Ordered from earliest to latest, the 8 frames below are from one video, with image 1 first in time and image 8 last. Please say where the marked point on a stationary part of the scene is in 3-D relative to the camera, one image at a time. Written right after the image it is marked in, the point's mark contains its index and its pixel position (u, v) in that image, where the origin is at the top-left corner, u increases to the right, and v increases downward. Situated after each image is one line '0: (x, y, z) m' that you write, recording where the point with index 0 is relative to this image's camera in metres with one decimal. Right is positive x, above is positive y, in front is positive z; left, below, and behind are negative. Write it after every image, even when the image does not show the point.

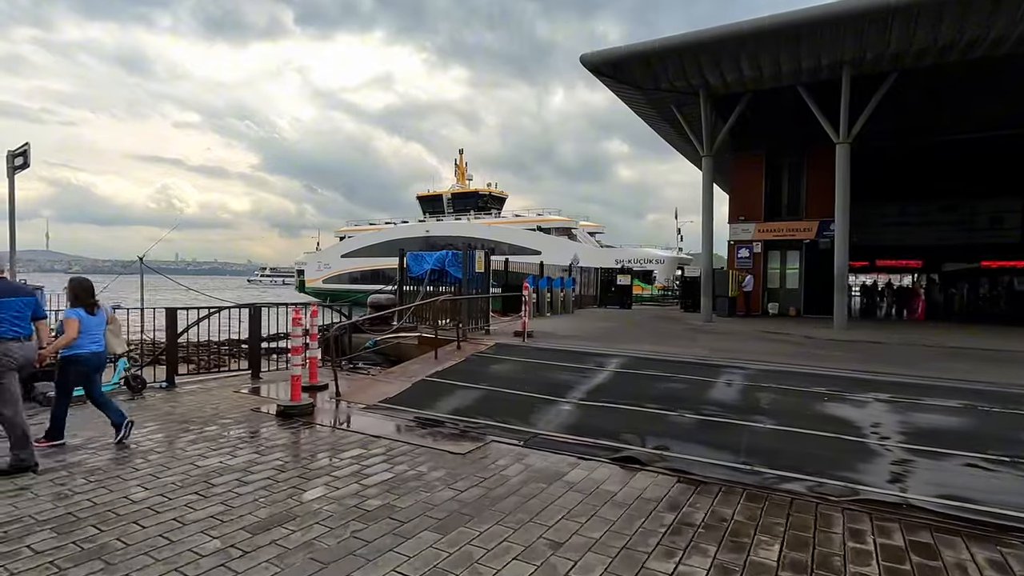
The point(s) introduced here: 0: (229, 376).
0: (-4.6, -1.4, +8.7) m
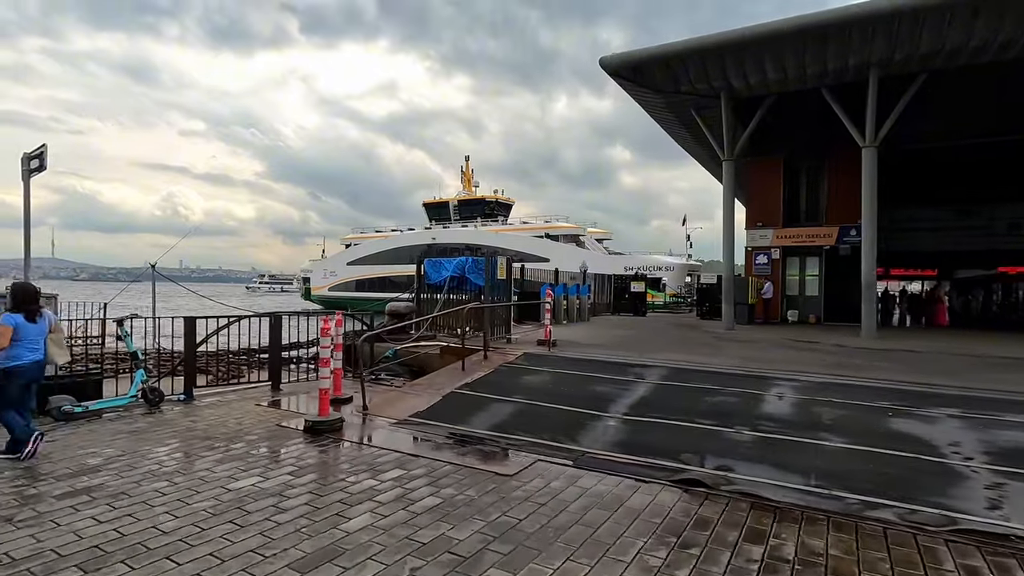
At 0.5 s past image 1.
0: (-4.1, -1.6, +8.4) m
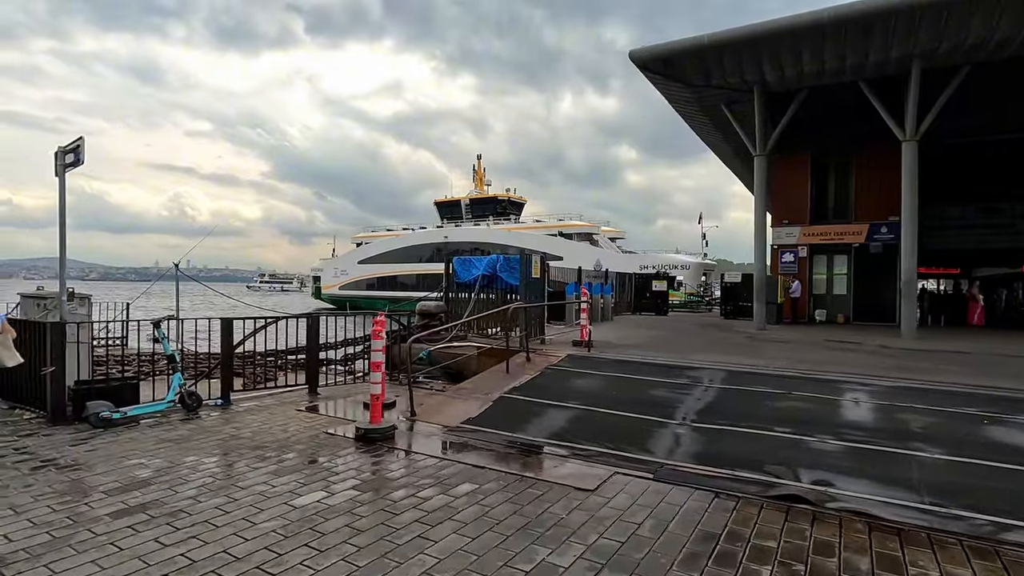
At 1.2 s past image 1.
0: (-3.4, -1.6, +8.1) m
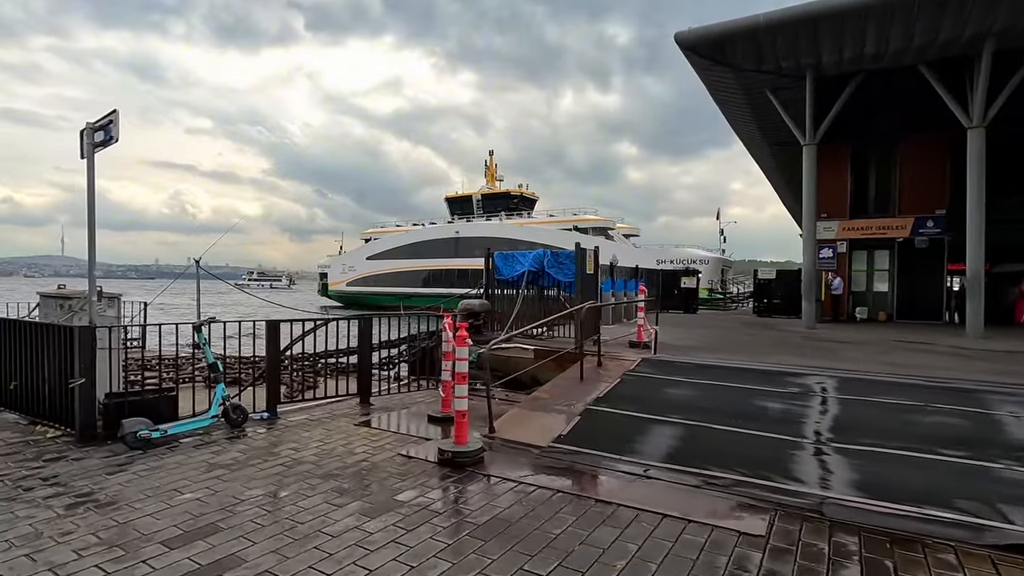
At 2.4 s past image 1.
0: (-2.4, -1.5, +7.2) m
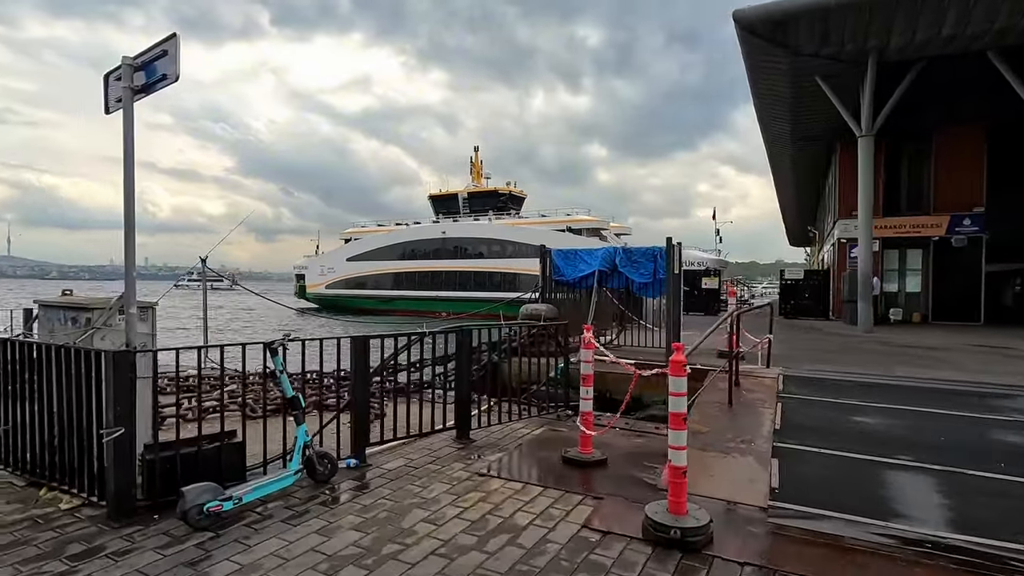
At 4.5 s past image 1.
0: (-0.9, -1.6, +5.6) m
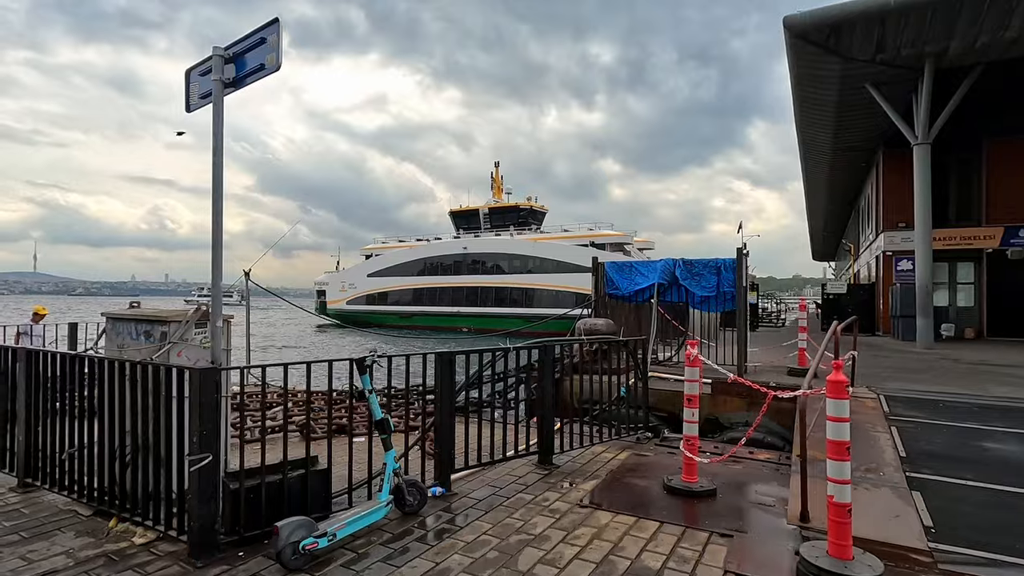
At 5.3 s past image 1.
0: (0.0, -1.7, +5.2) m
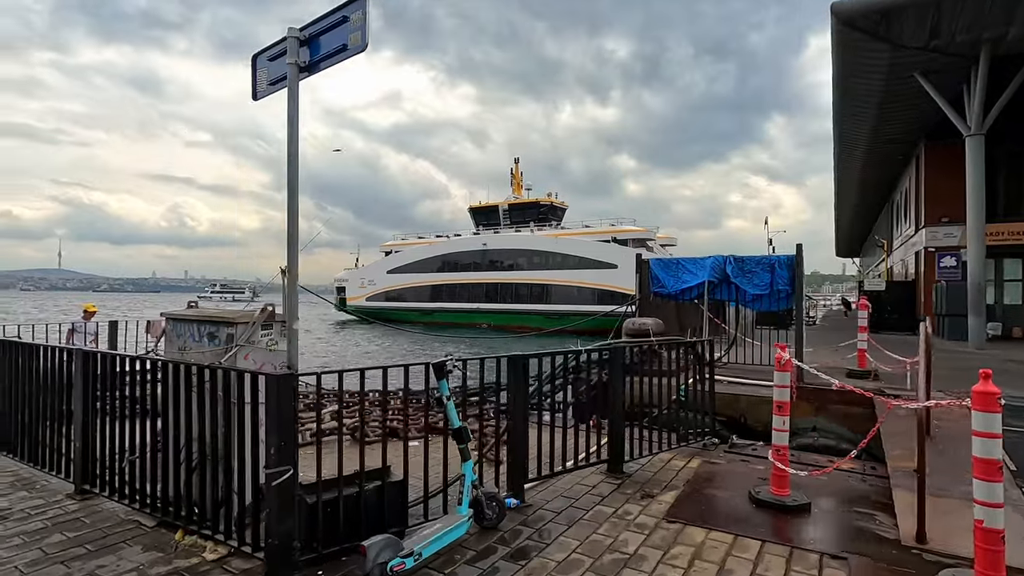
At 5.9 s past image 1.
0: (+0.6, -1.7, +4.9) m
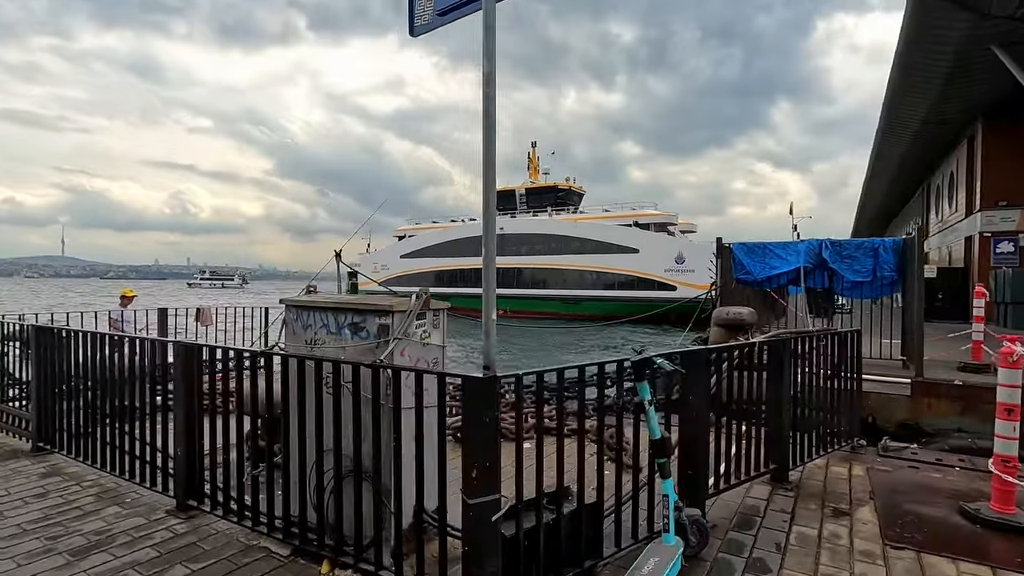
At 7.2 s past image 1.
0: (+1.8, -1.6, +4.3) m
